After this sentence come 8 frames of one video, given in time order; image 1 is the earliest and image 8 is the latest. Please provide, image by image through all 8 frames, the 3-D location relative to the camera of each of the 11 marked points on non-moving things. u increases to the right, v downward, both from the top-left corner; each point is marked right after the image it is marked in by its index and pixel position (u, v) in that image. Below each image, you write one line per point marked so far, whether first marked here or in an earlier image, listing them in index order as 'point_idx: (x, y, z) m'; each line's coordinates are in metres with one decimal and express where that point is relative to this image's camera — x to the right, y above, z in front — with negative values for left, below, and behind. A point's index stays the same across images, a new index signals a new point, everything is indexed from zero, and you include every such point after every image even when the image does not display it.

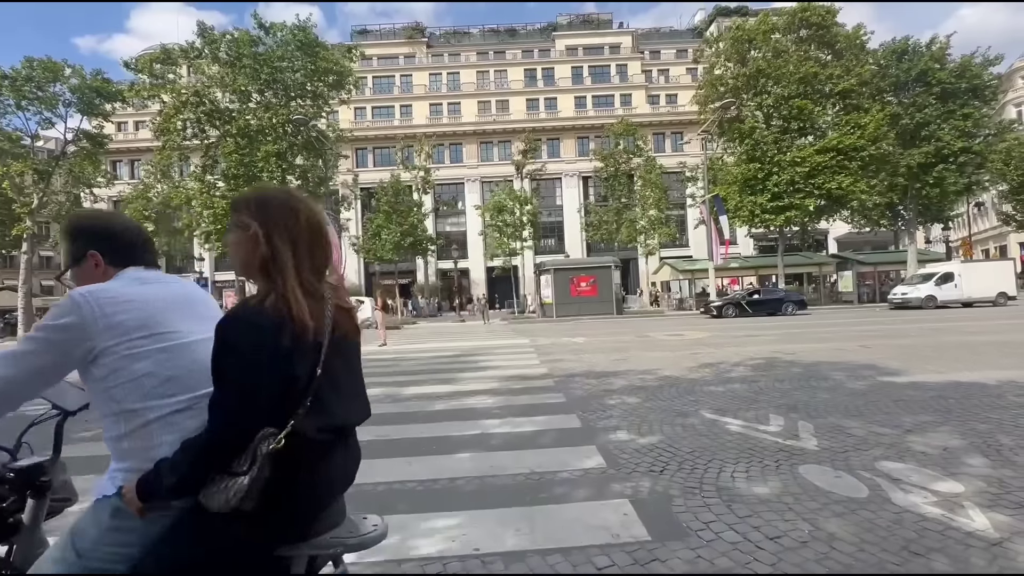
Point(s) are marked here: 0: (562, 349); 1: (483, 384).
0: (+1.3, -1.6, +12.3) m
1: (-0.6, -1.6, +8.0) m
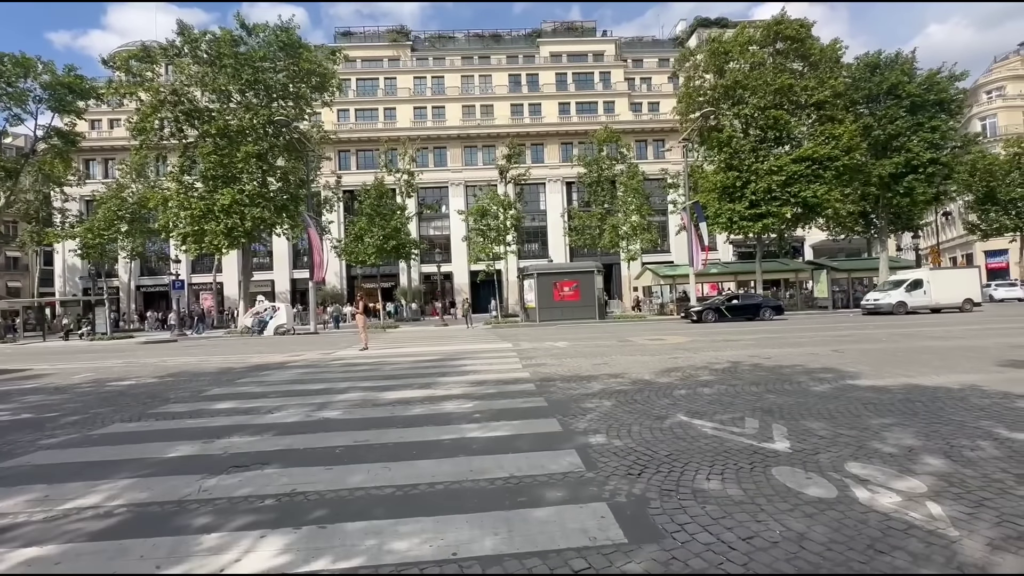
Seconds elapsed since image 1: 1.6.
0: (+0.8, -1.7, +12.4) m
1: (-0.9, -1.7, +8.0) m
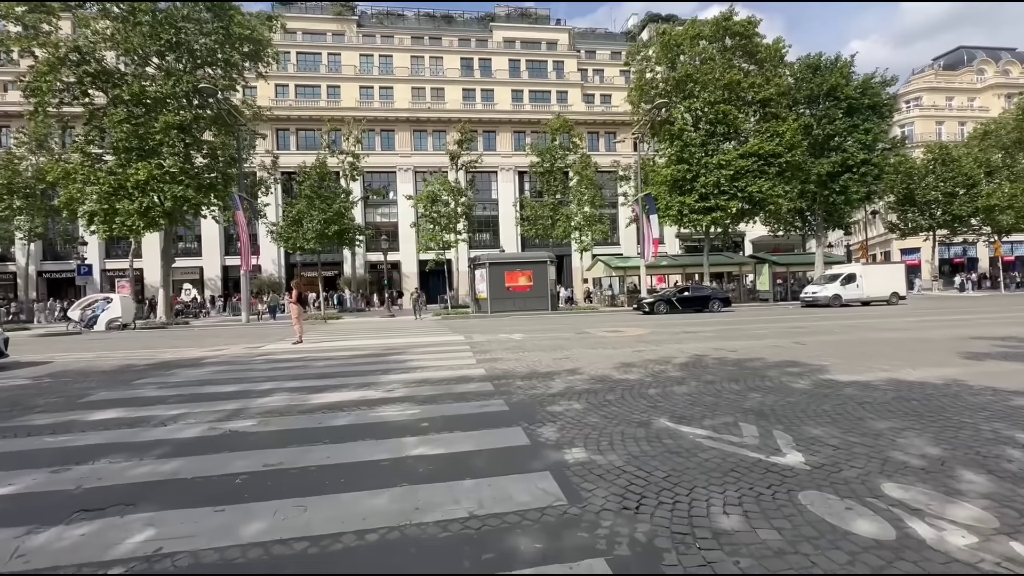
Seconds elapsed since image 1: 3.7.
0: (-0.3, -1.4, +11.4) m
1: (-1.6, -1.5, +6.9) m
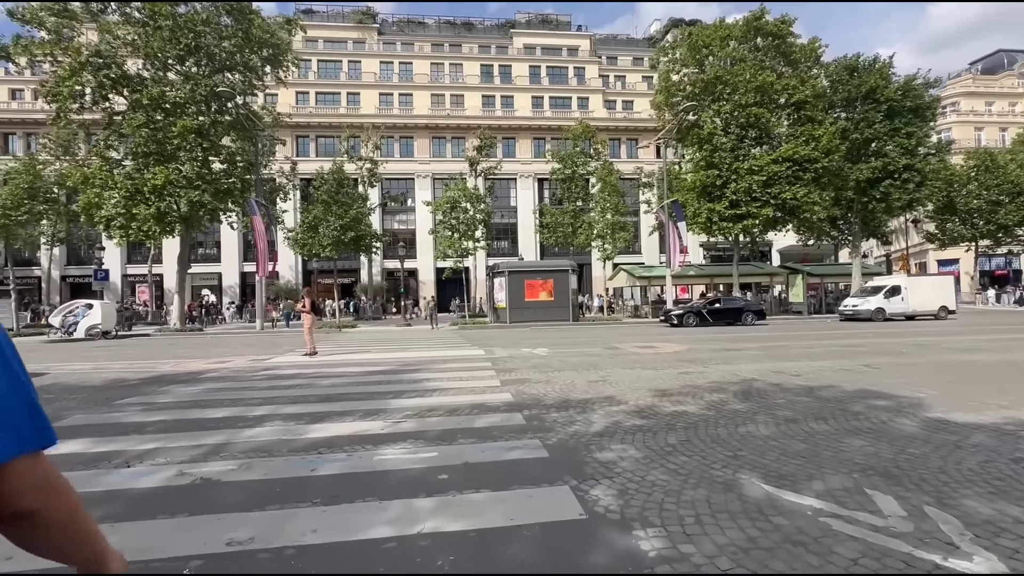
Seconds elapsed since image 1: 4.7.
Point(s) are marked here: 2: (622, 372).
0: (+0.2, -1.7, +10.3) m
1: (-1.2, -1.6, +5.8) m
2: (+2.1, -1.6, +9.0) m
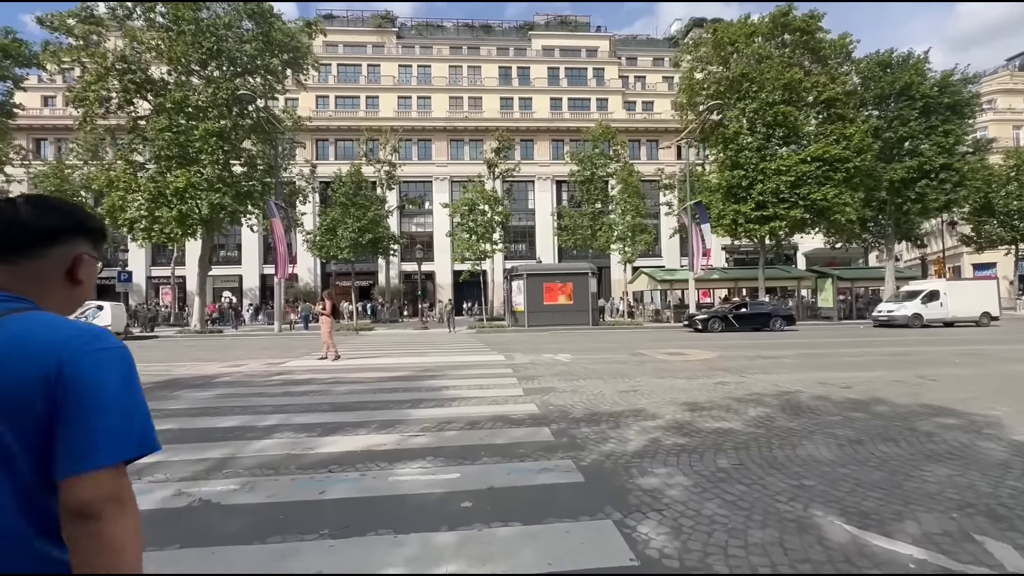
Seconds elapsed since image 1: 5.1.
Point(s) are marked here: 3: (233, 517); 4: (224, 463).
0: (+0.7, -1.7, +9.8) m
1: (-0.9, -1.7, +5.4) m
2: (+2.5, -1.7, +8.4) m
3: (-2.0, -1.7, +3.4) m
4: (-2.8, -1.7, +4.5) m
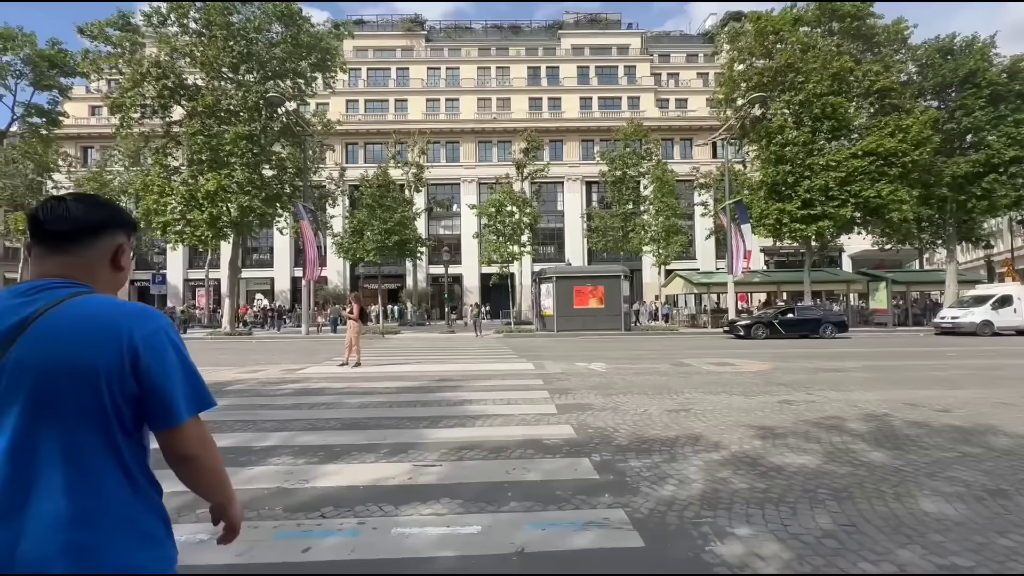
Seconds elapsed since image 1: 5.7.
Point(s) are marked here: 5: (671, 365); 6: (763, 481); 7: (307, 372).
0: (+1.3, -1.8, +8.9) m
1: (-0.5, -1.7, +4.5) m
2: (+3.0, -1.7, +7.4) m
3: (-1.8, -1.7, +2.7) m
4: (-2.5, -1.7, +3.8) m
5: (+3.8, -1.9, +11.4) m
6: (+2.2, -1.6, +4.0) m
7: (-4.7, -1.9, +10.8) m
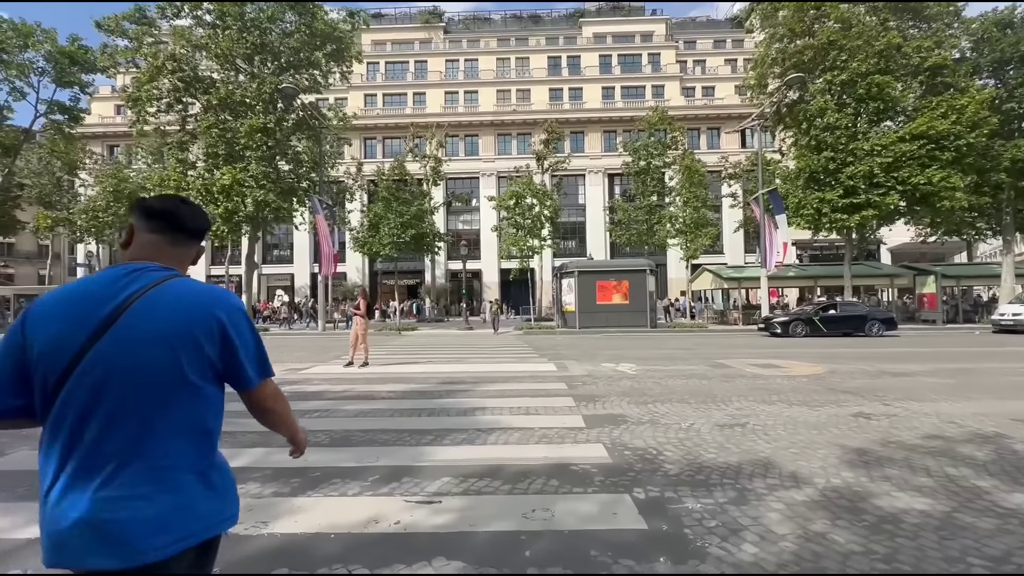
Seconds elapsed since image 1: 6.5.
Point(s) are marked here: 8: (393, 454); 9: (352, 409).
0: (+1.6, -1.7, +7.8) m
1: (-0.4, -1.6, +3.6) m
2: (+3.3, -1.6, +6.2) m
3: (-1.8, -1.6, +1.7) m
4: (-2.4, -1.6, +2.9) m
5: (+4.3, -1.7, +10.2) m
6: (+2.3, -1.5, +2.9) m
7: (-4.3, -1.8, +9.9) m
8: (-1.2, -1.6, +4.8) m
9: (-2.2, -1.7, +6.6) m
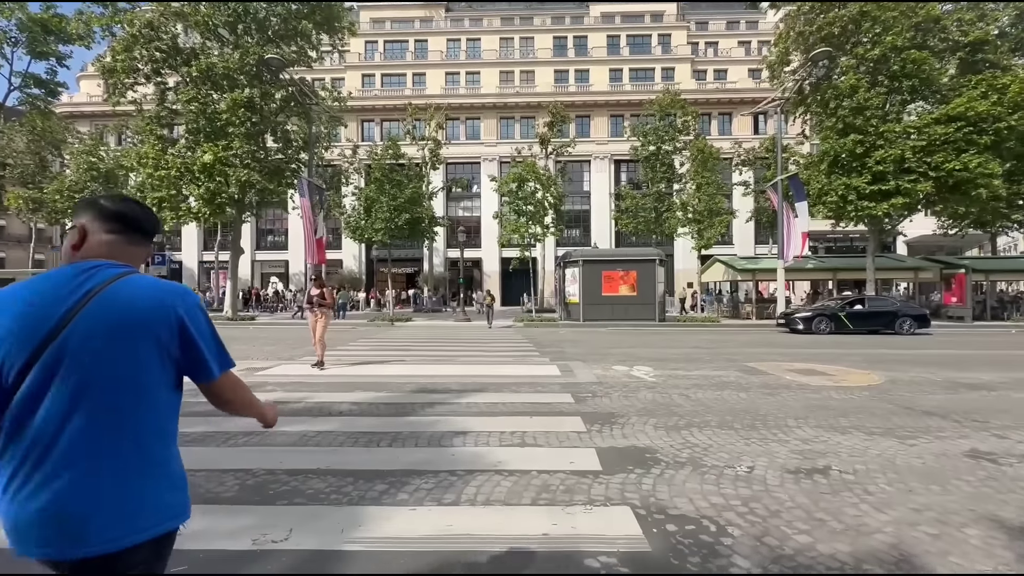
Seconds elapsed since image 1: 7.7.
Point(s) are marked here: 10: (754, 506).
0: (+1.5, -1.5, +6.2) m
1: (-0.5, -1.5, +2.0) m
2: (+3.2, -1.5, +4.6) m
3: (-1.9, -1.5, +0.2) m
4: (-2.5, -1.5, +1.3) m
5: (+4.2, -1.5, +8.6) m
6: (+2.2, -1.5, +1.3) m
7: (-4.4, -1.5, +8.4) m
8: (-1.3, -1.5, +3.2) m
9: (-2.3, -1.5, +5.0) m
10: (+1.7, -1.5, +3.3) m
